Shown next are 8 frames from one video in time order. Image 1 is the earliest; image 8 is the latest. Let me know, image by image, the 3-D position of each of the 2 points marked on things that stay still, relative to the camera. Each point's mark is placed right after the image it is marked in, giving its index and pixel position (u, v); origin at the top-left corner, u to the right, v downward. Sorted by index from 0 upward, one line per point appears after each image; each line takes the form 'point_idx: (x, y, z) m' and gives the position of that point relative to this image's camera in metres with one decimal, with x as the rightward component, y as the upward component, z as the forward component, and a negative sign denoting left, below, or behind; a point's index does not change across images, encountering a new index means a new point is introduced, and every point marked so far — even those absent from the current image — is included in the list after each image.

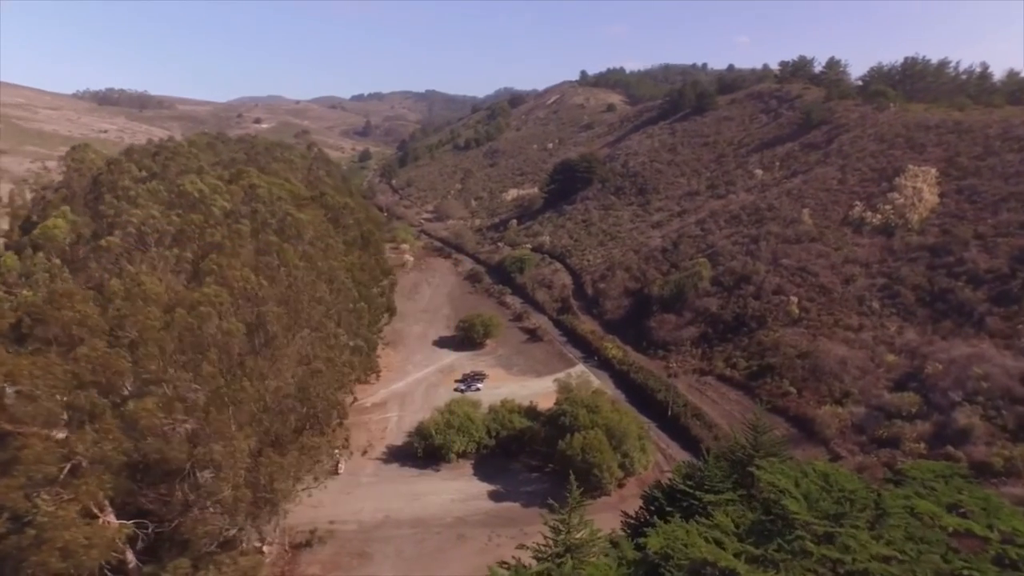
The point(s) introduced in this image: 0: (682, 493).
0: (+4.9, -5.9, +19.0) m
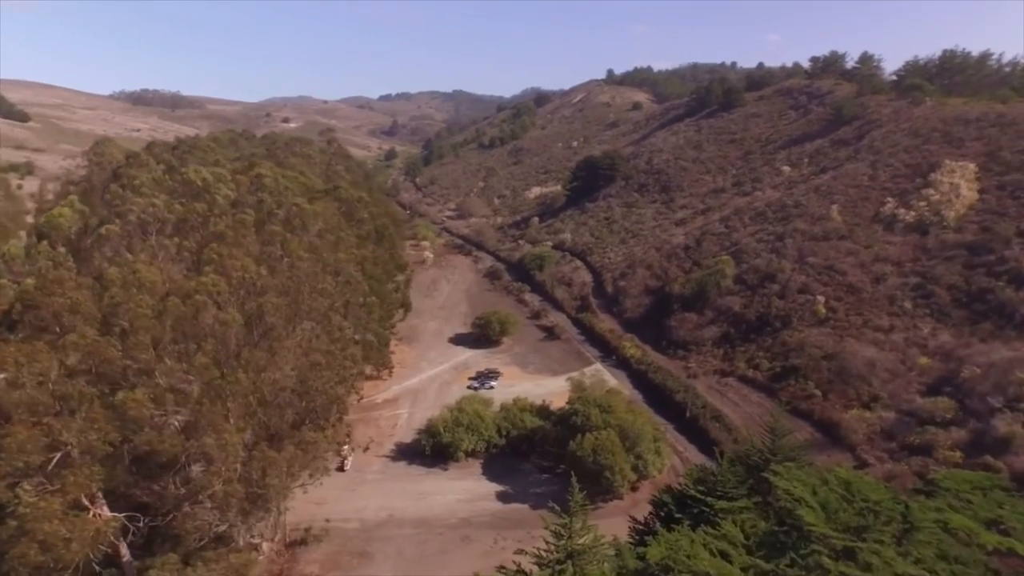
0: (+4.9, -5.7, +17.7) m
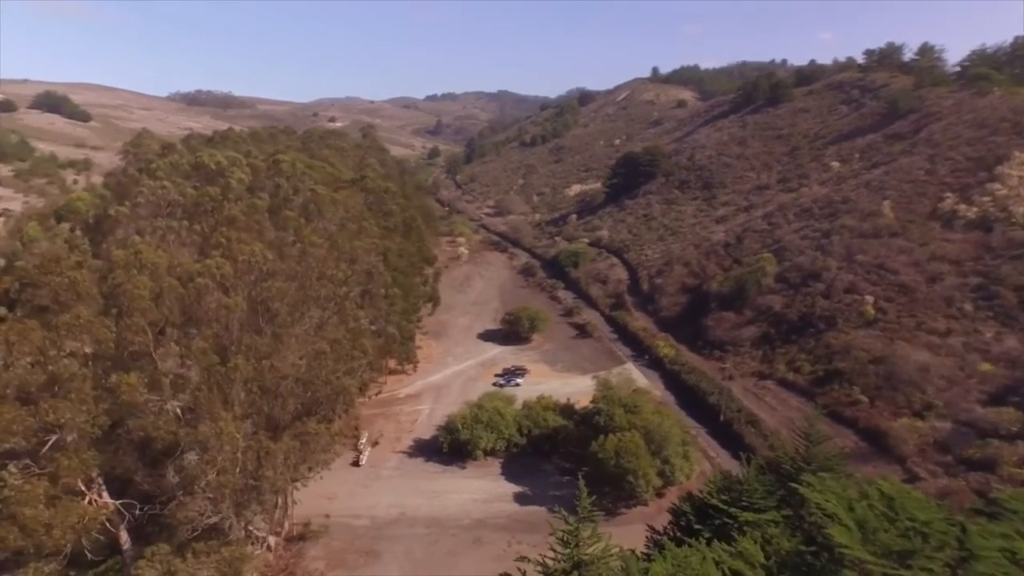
0: (+4.9, -5.4, +16.0) m
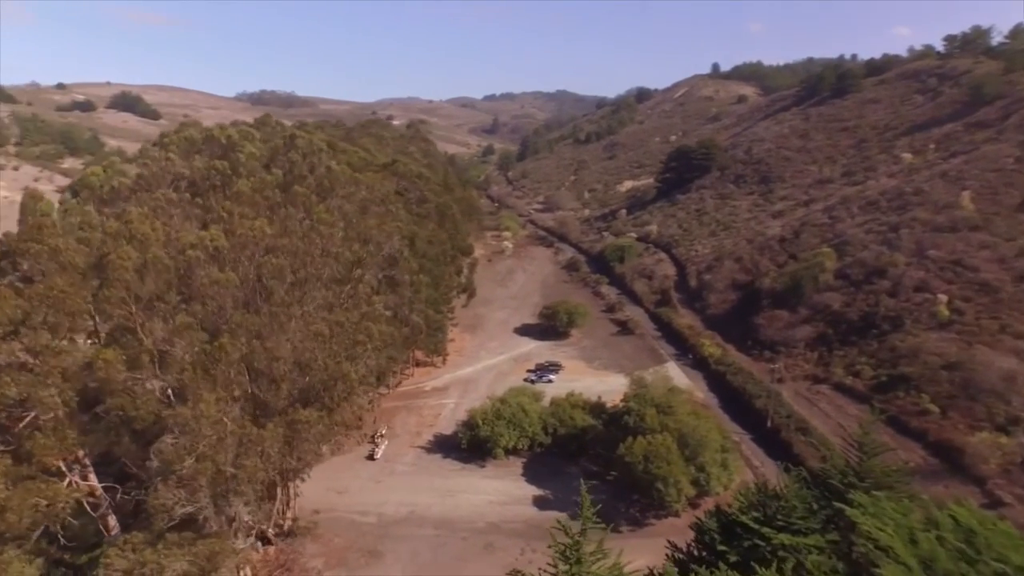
0: (+4.8, -4.9, +13.4) m
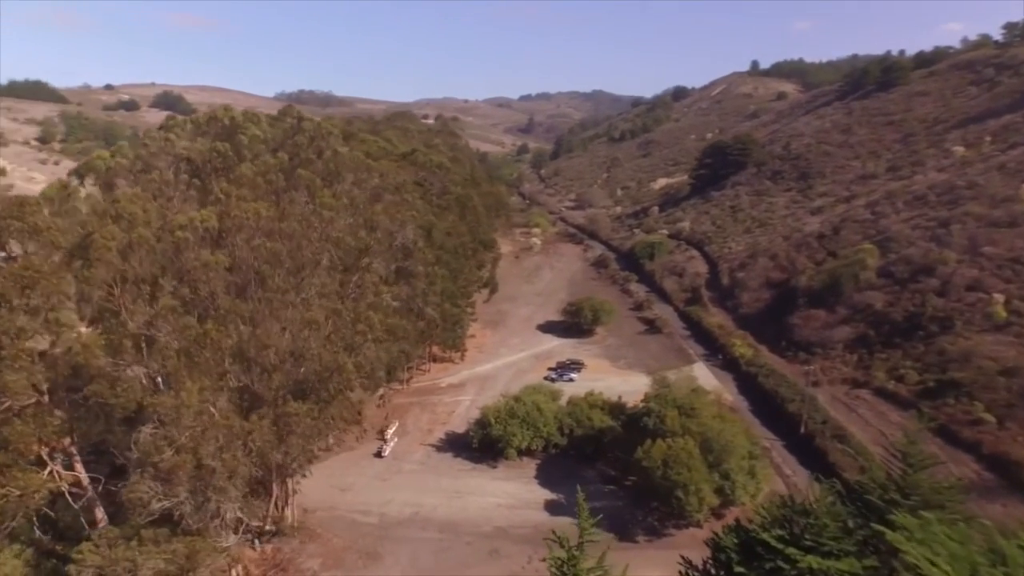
0: (+4.5, -4.6, +11.6) m
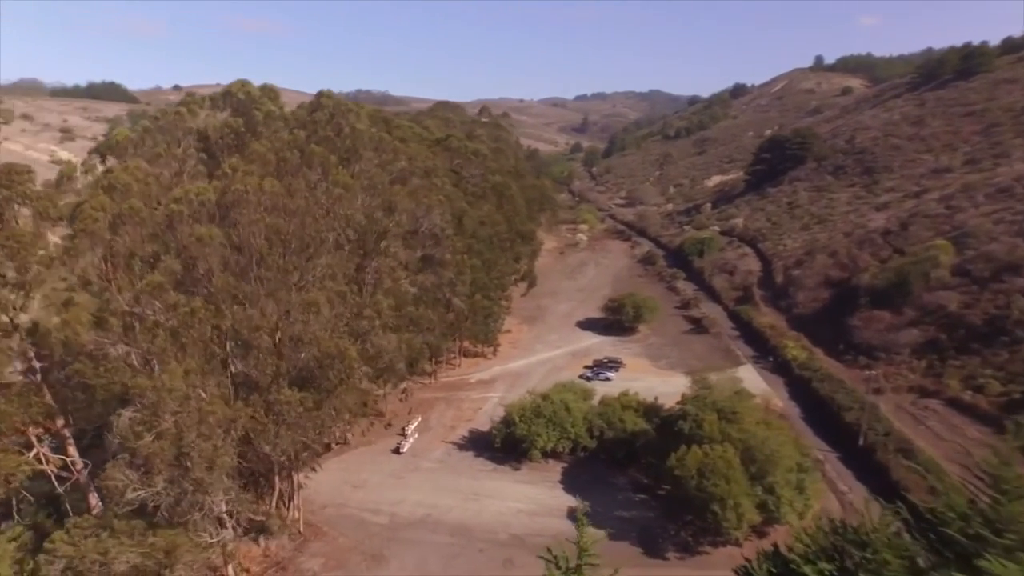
0: (+4.3, -4.2, +9.4) m
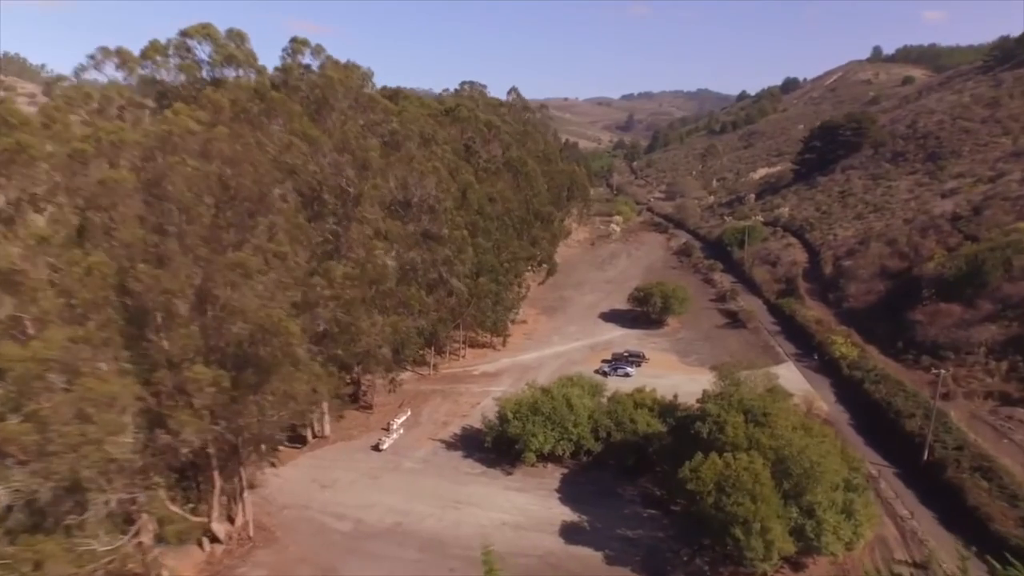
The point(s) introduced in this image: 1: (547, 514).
0: (+3.0, -3.5, +5.6) m
1: (+1.1, -6.8, +19.7) m
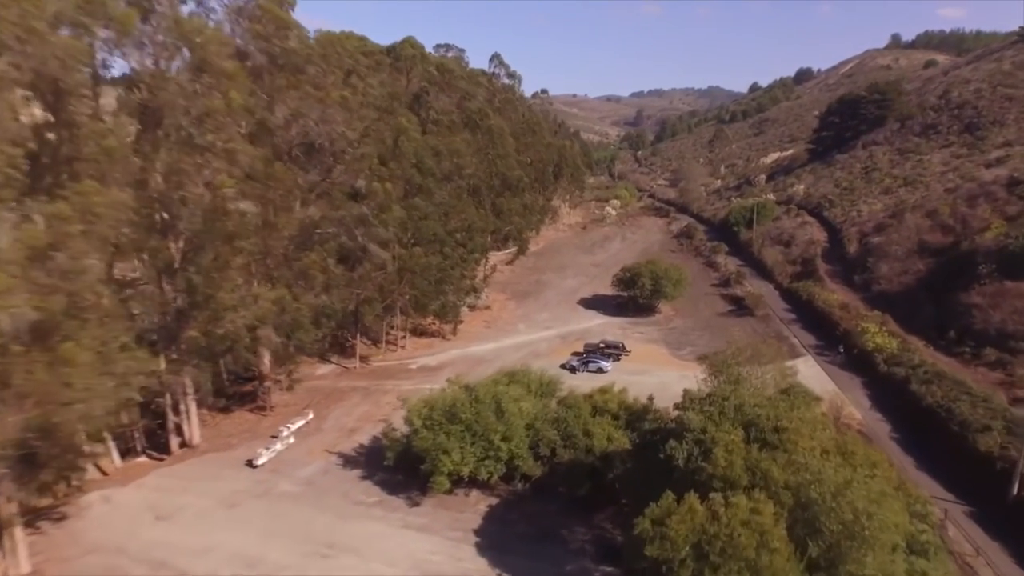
0: (+0.5, -2.5, -0.8) m
1: (-1.2, -5.8, +13.4) m
